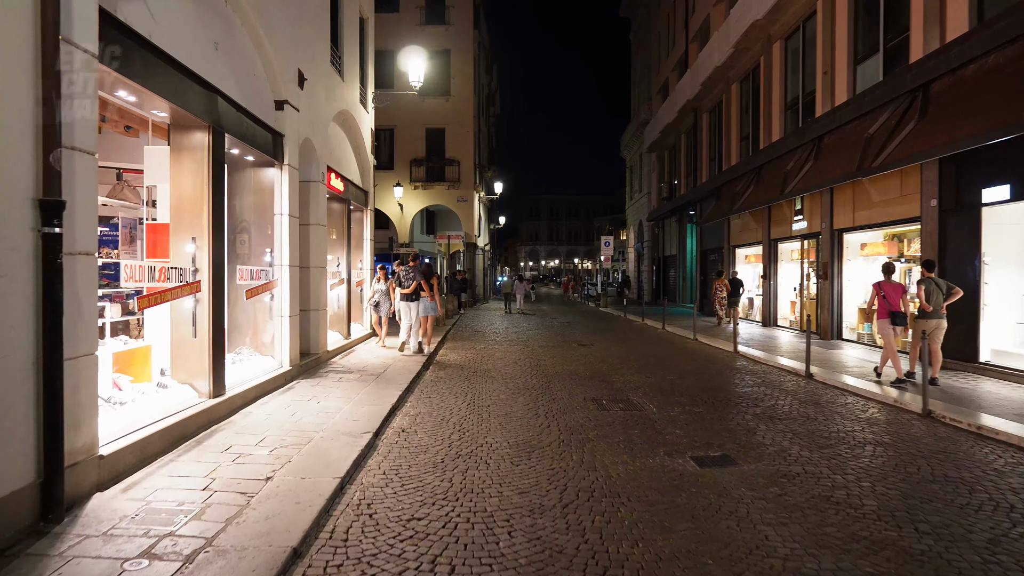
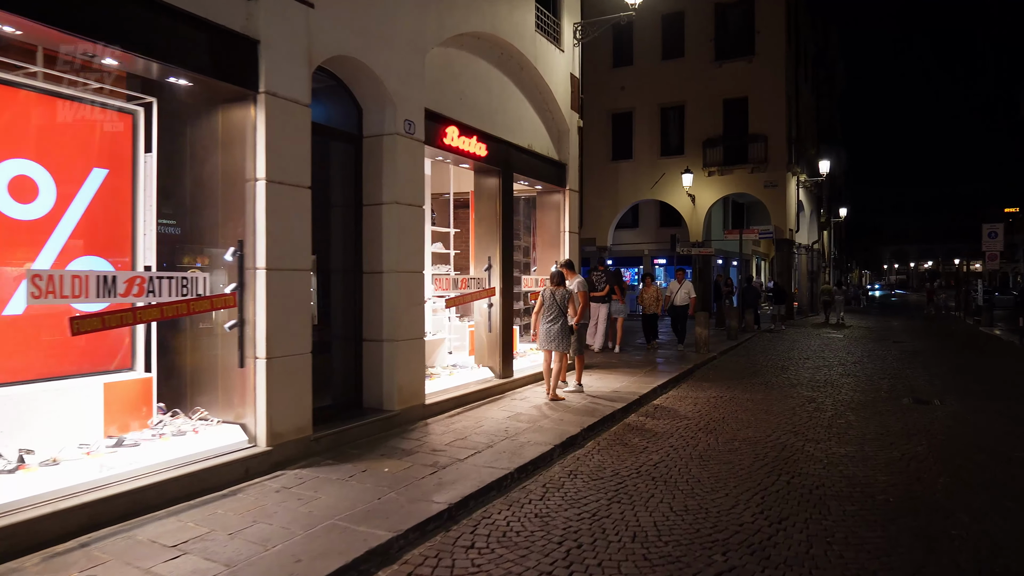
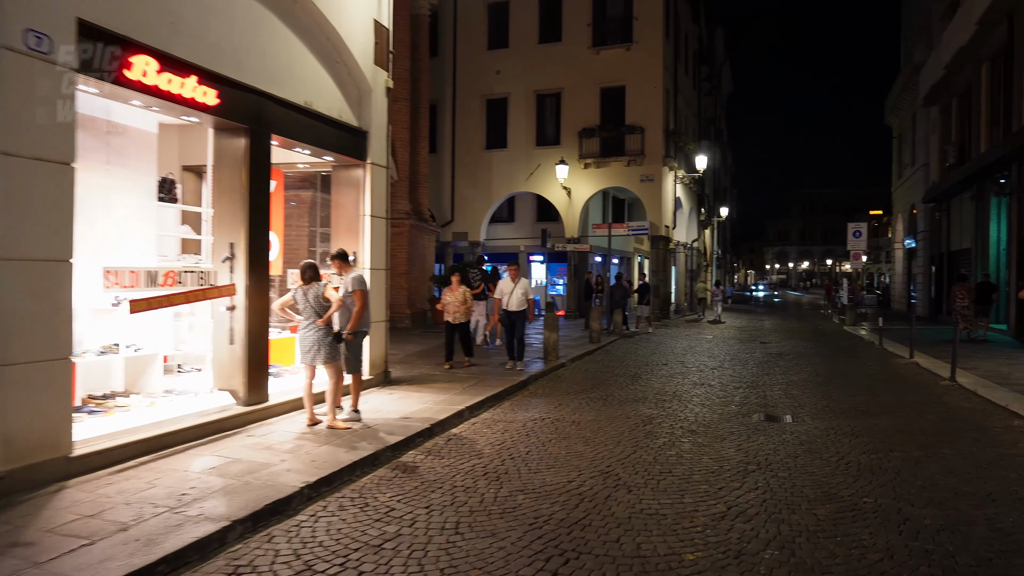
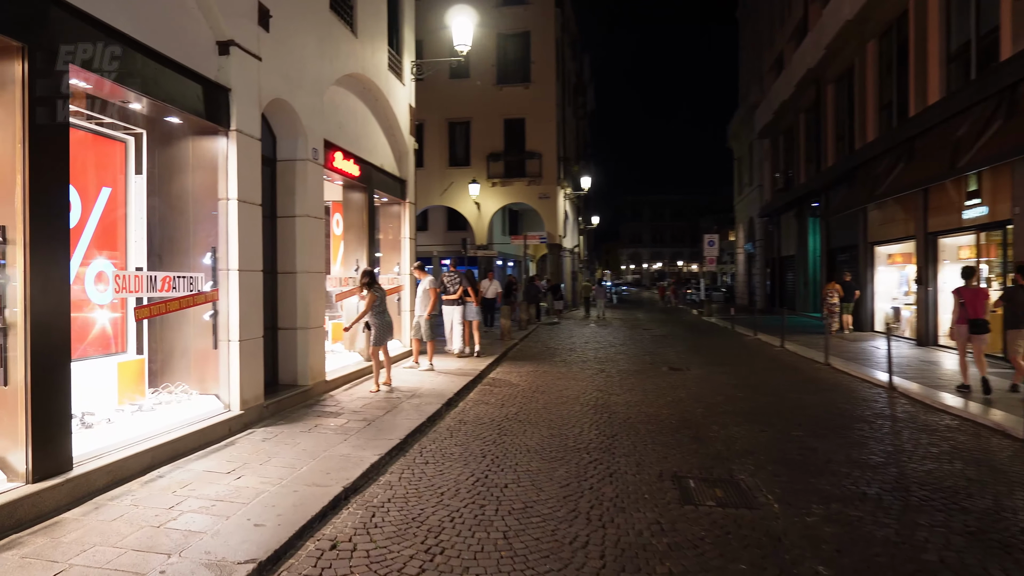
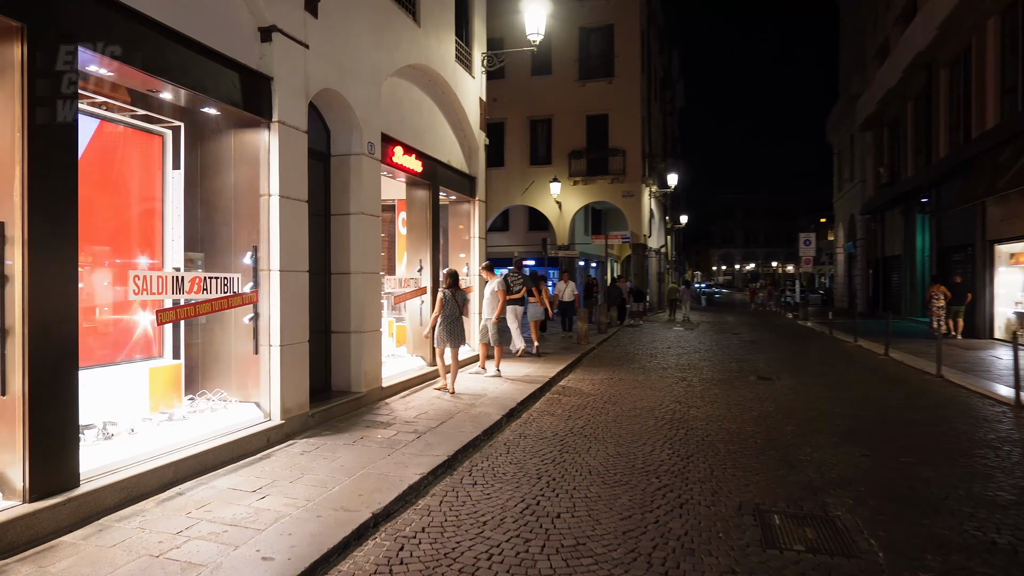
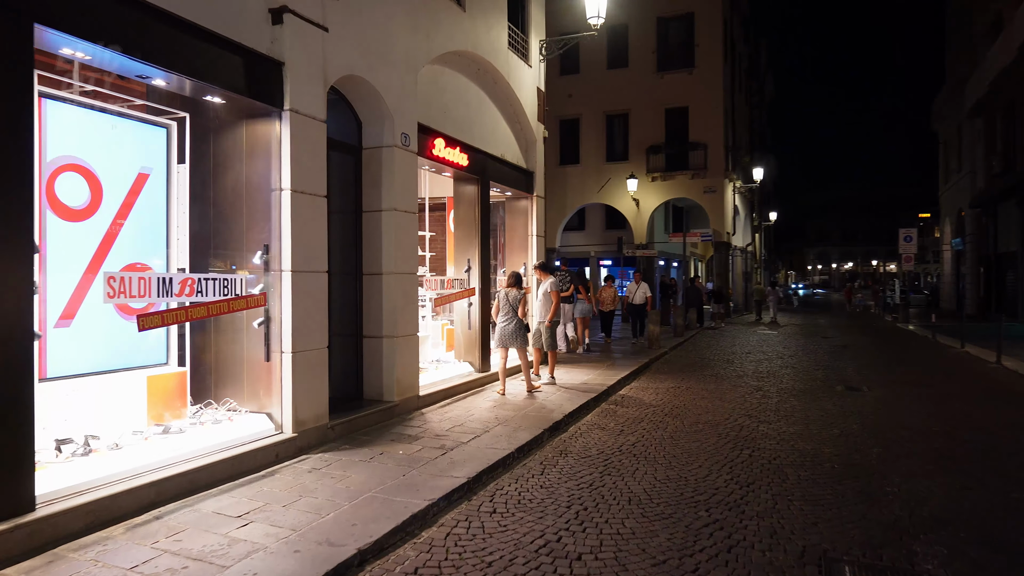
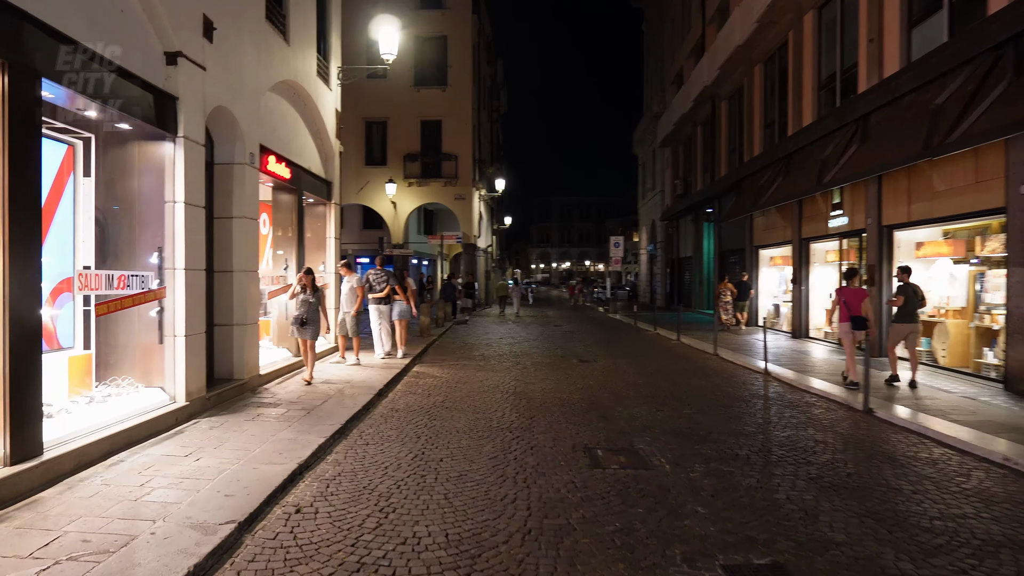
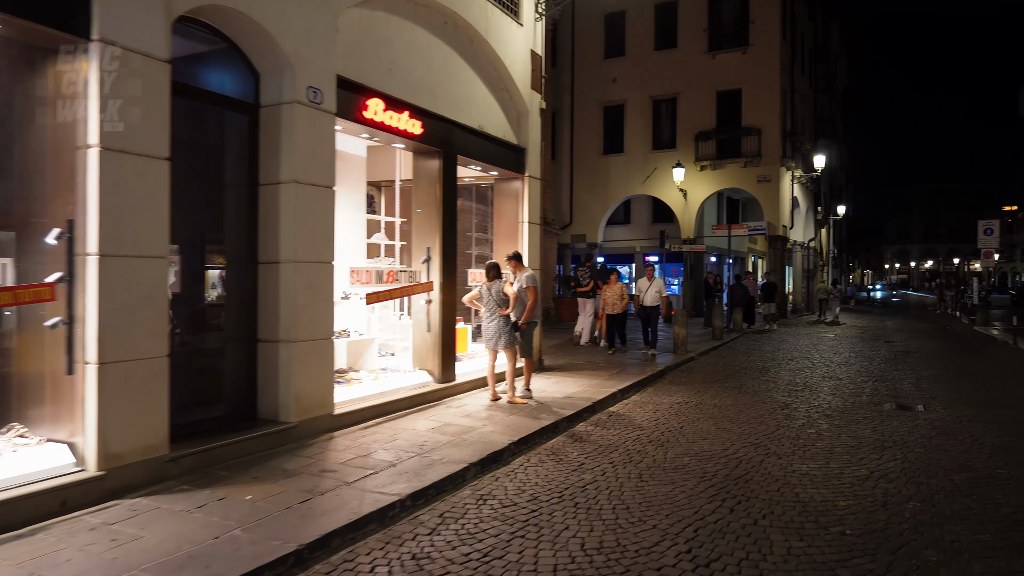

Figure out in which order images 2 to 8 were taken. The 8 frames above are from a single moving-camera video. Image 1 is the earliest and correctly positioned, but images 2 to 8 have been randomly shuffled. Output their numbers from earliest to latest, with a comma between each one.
7, 4, 5, 6, 2, 8, 3
